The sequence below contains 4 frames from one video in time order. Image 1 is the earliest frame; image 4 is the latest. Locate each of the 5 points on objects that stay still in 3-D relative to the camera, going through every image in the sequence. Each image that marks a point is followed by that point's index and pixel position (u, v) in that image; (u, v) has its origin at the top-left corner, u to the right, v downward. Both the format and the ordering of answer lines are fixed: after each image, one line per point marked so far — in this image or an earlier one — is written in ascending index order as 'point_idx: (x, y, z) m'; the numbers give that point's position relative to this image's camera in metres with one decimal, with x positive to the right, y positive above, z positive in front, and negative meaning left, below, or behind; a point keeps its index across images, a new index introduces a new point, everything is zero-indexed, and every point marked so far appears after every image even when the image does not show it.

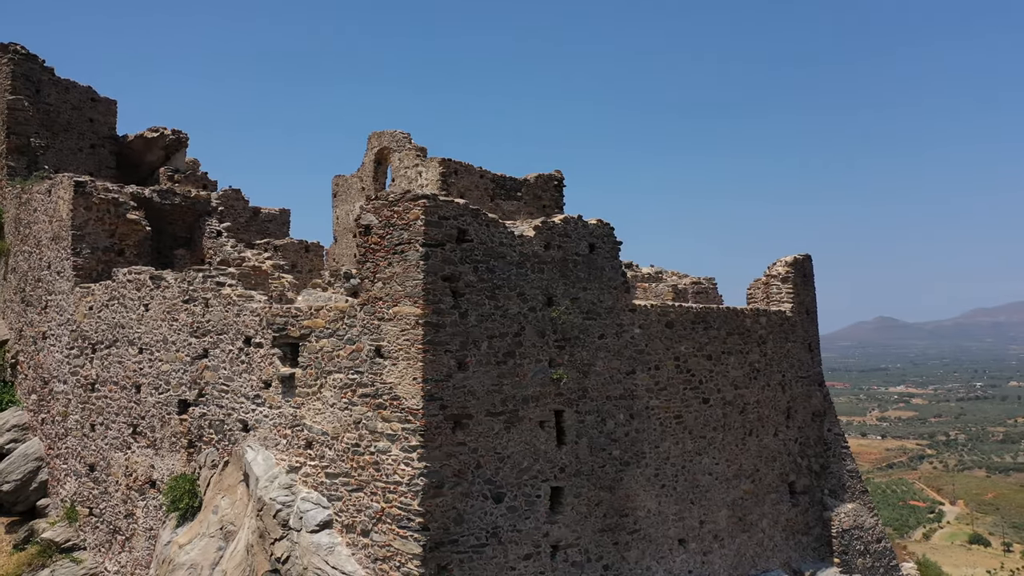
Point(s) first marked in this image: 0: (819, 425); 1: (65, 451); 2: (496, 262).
0: (+6.1, -2.7, +14.8) m
1: (-7.5, -2.8, +12.6) m
2: (-0.2, +0.3, +8.5) m
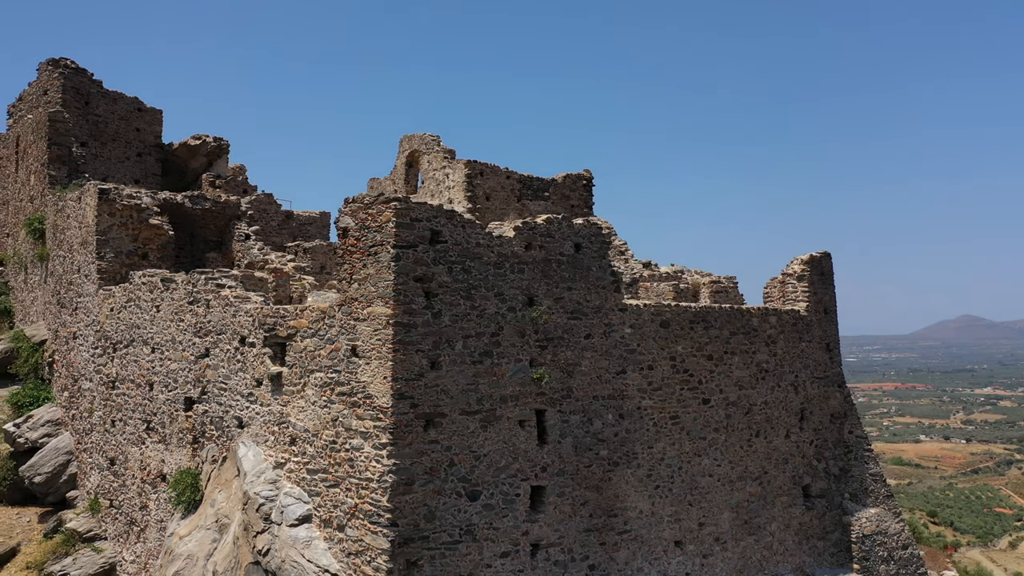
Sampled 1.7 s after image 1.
0: (+6.3, -2.7, +14.4) m
1: (-7.5, -2.8, +13.2) m
2: (-0.5, +0.3, +8.6) m
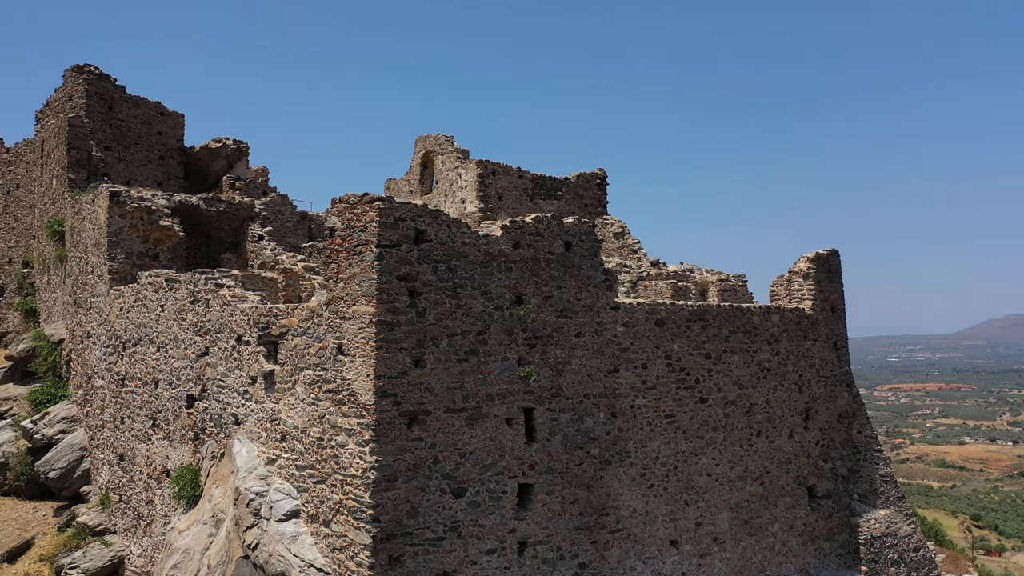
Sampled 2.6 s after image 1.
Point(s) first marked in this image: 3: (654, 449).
0: (+6.4, -2.7, +14.2) m
1: (-7.5, -2.8, +13.6) m
2: (-0.6, +0.3, +8.7) m
3: (+2.0, -2.3, +10.7) m
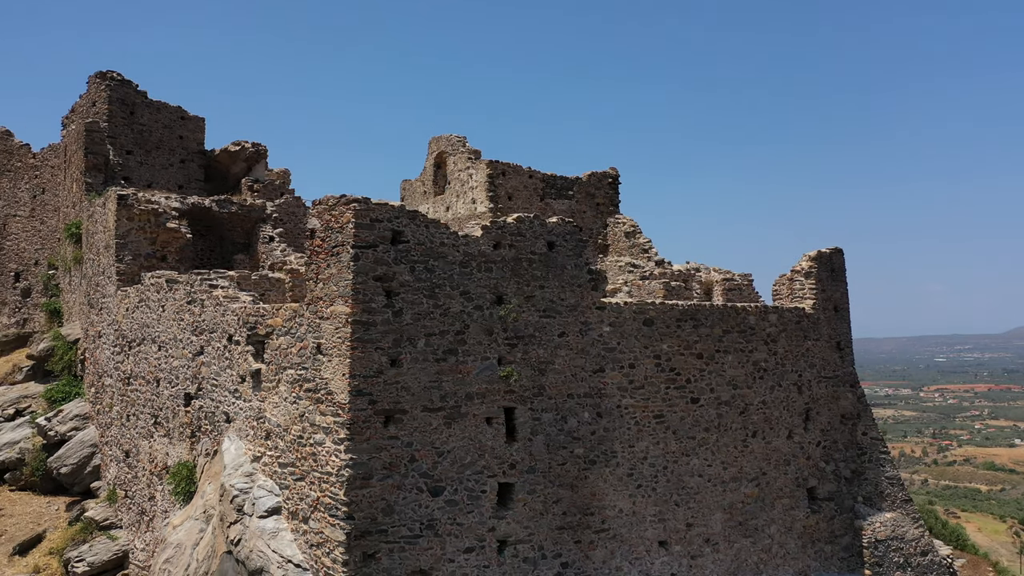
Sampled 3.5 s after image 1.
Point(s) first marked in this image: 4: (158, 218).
0: (+6.4, -2.6, +14.0) m
1: (-7.5, -2.8, +13.9) m
2: (-0.9, +0.3, +8.8) m
3: (+1.9, -2.3, +10.6) m
4: (-6.9, +1.4, +14.6) m
